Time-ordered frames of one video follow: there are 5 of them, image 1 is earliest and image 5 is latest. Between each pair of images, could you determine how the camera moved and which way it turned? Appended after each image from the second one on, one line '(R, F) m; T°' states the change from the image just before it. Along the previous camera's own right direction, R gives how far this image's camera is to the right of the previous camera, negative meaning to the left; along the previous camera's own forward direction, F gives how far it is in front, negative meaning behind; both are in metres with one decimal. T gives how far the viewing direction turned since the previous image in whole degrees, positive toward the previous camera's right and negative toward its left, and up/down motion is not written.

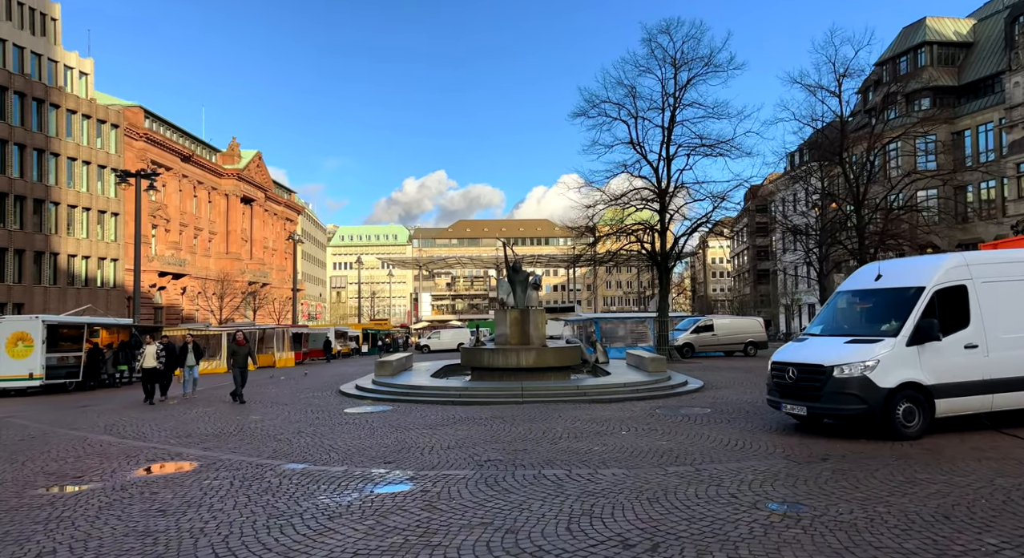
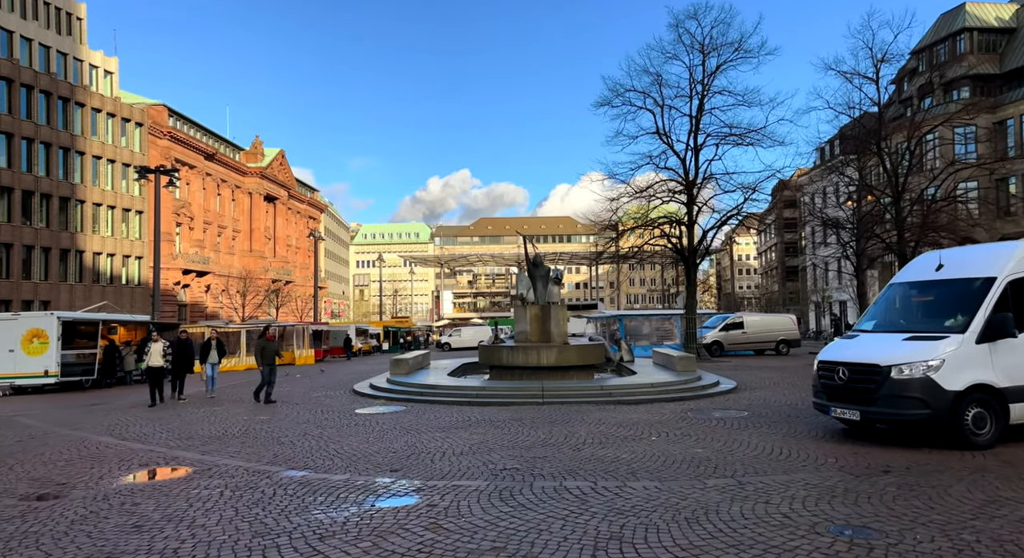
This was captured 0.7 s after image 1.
(+0.1, +0.8) m; -2°
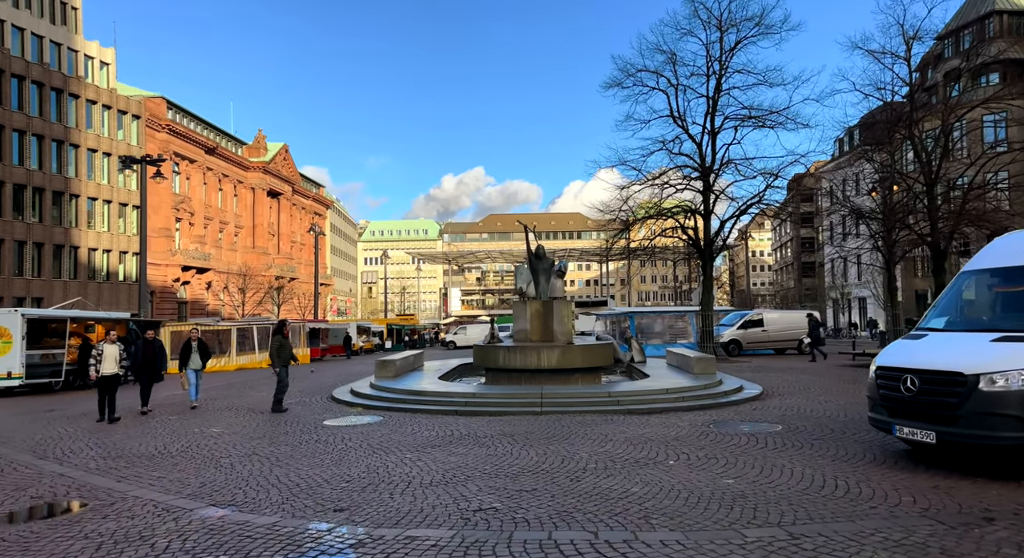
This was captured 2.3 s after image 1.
(+0.3, +1.8) m; -1°
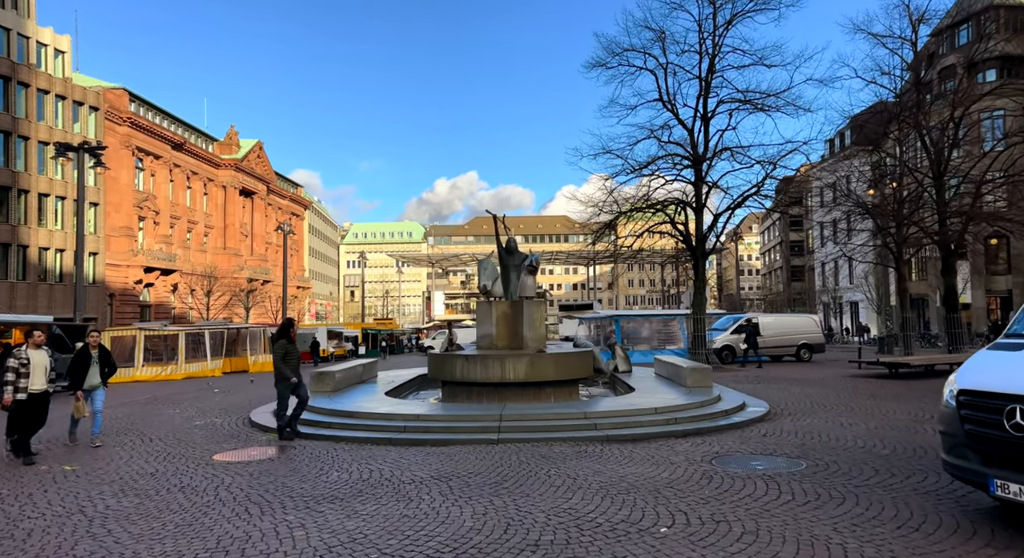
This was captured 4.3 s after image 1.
(+0.5, +2.4) m; +1°
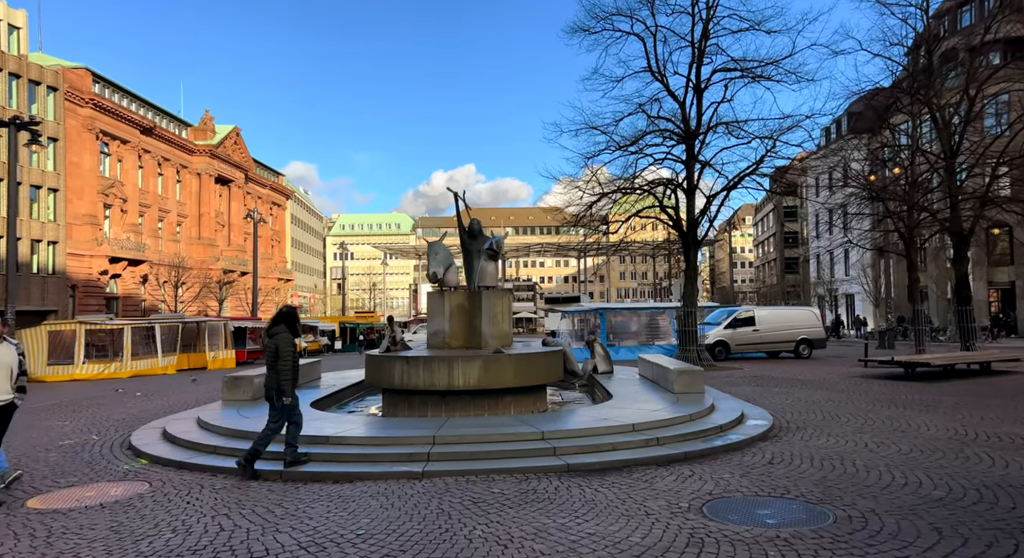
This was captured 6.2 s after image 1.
(+0.6, +2.2) m; +1°
